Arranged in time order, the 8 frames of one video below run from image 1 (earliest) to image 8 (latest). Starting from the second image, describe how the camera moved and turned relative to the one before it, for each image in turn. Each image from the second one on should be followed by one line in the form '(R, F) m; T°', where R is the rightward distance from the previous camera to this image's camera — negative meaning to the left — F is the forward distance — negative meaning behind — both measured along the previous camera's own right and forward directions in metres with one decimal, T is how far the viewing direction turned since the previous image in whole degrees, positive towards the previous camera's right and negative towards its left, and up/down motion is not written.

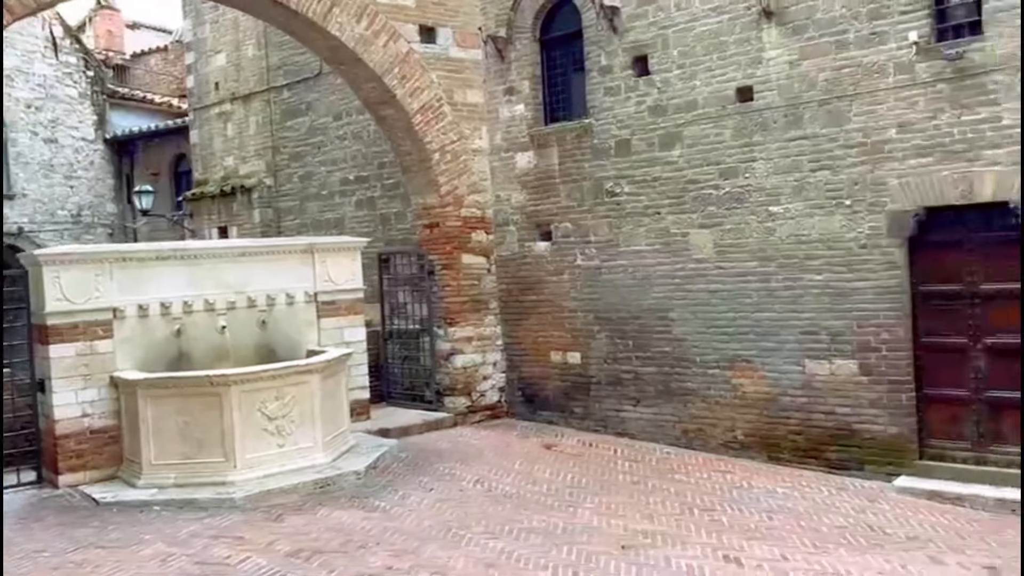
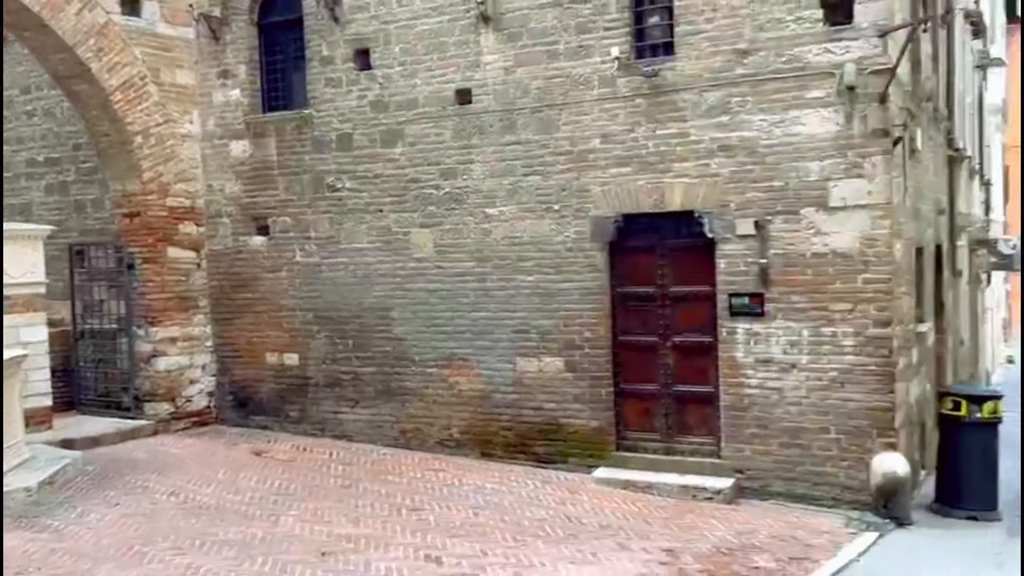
(+0.3, +0.1) m; +16°
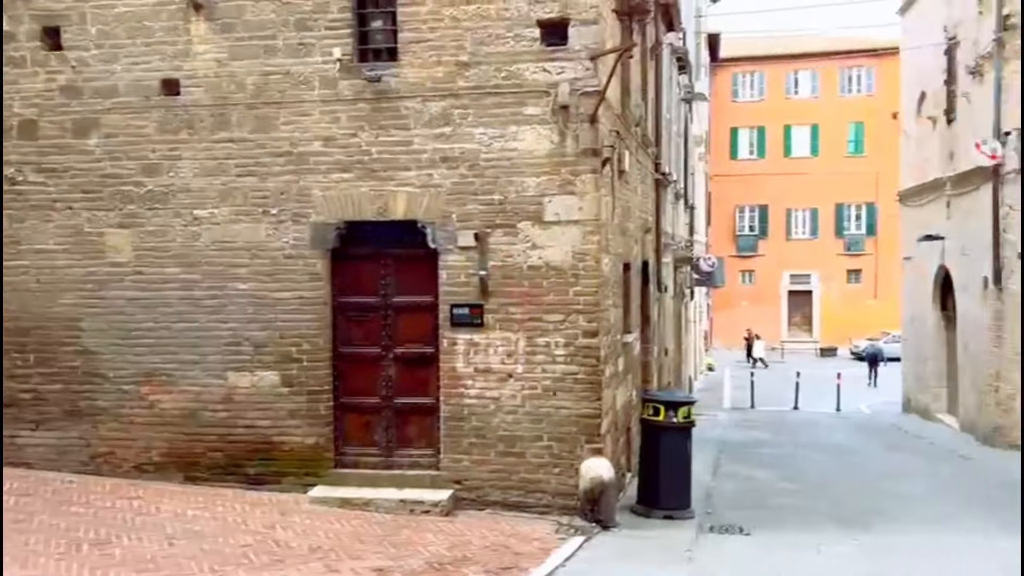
(+0.2, +0.2) m; +16°
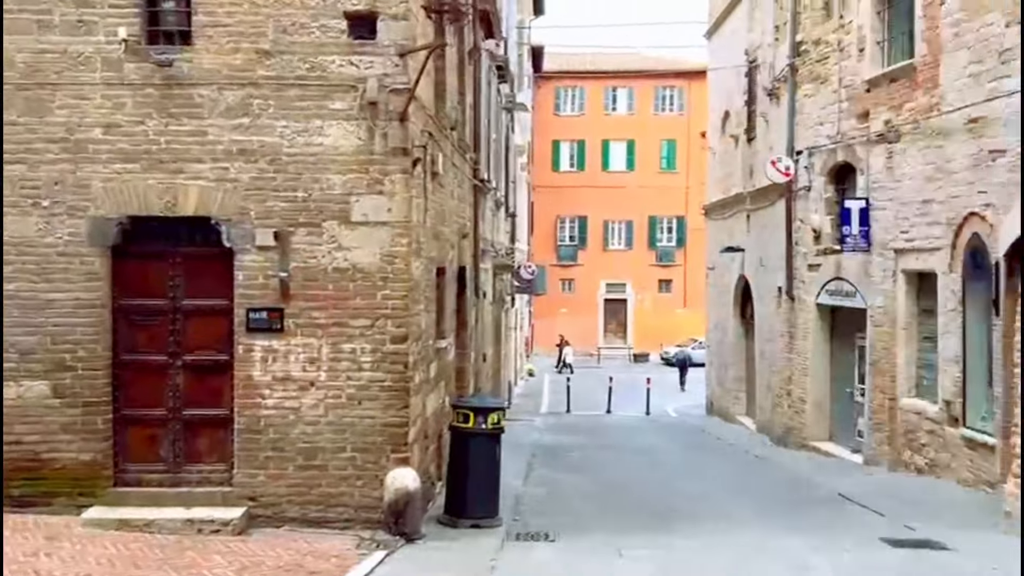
(+0.2, +0.3) m; +11°
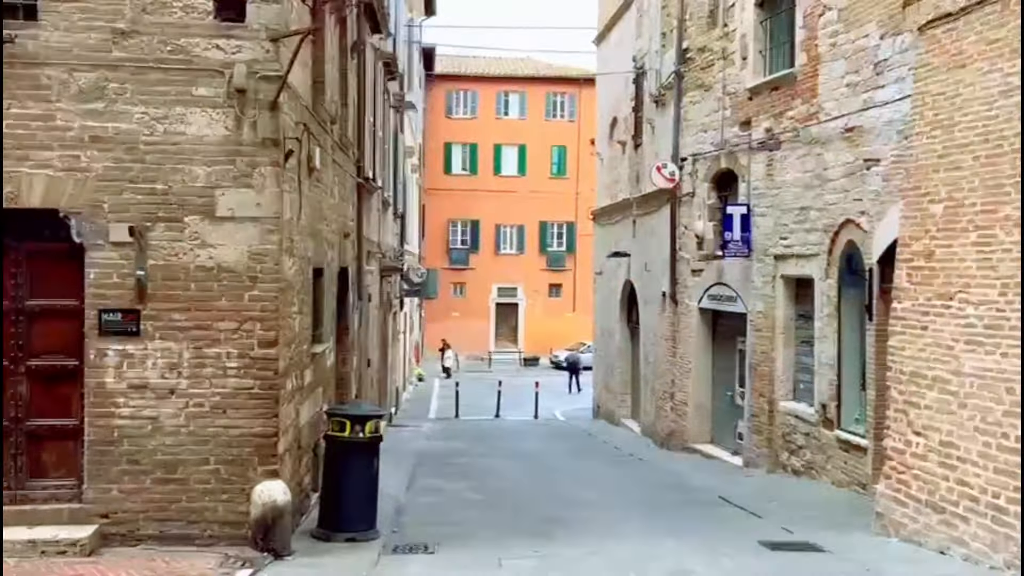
(+0.1, +0.3) m; +7°
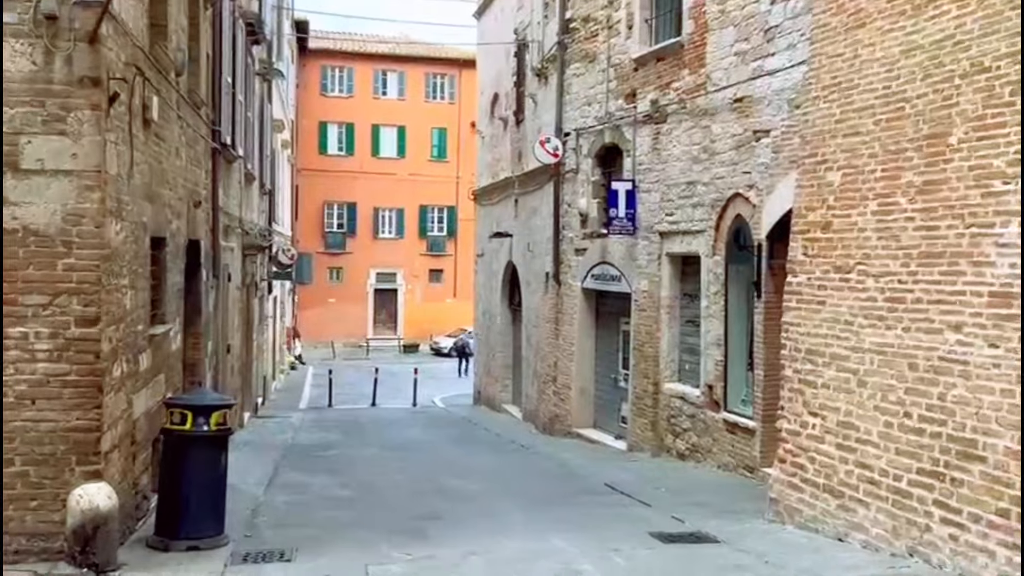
(+0.1, +0.9) m; +8°
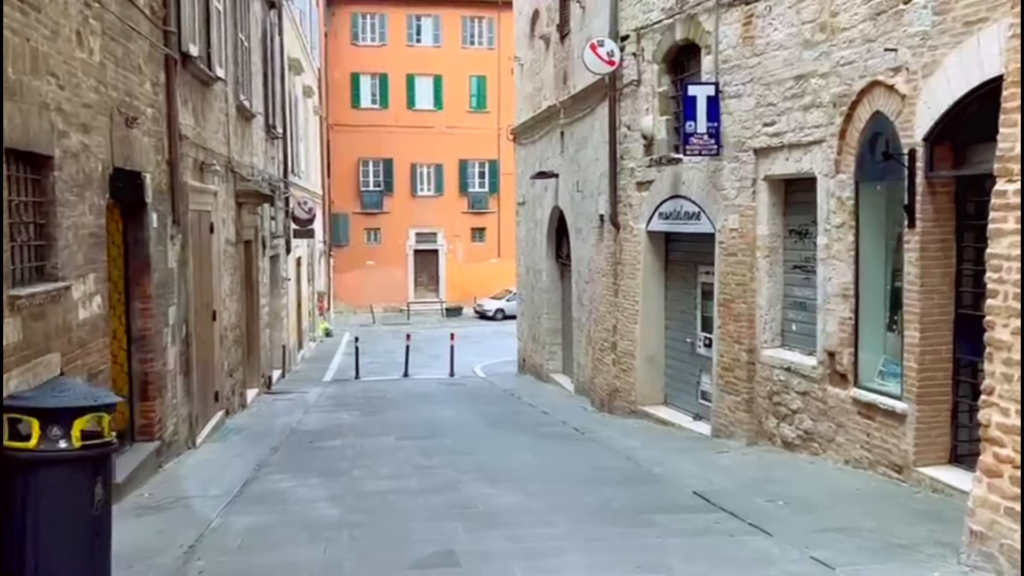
(0.0, +3.2) m; -3°
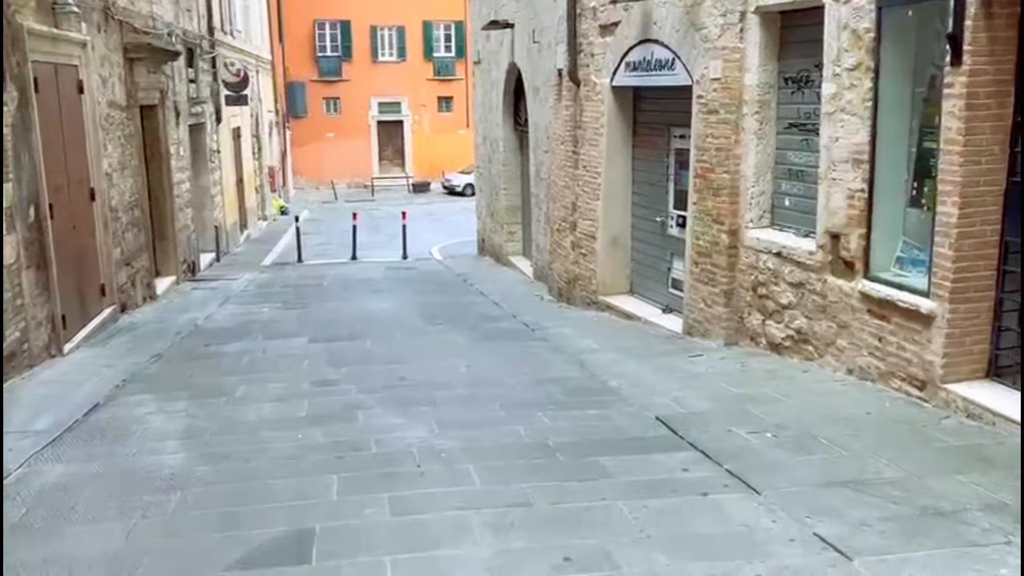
(+0.5, +2.1) m; +1°
